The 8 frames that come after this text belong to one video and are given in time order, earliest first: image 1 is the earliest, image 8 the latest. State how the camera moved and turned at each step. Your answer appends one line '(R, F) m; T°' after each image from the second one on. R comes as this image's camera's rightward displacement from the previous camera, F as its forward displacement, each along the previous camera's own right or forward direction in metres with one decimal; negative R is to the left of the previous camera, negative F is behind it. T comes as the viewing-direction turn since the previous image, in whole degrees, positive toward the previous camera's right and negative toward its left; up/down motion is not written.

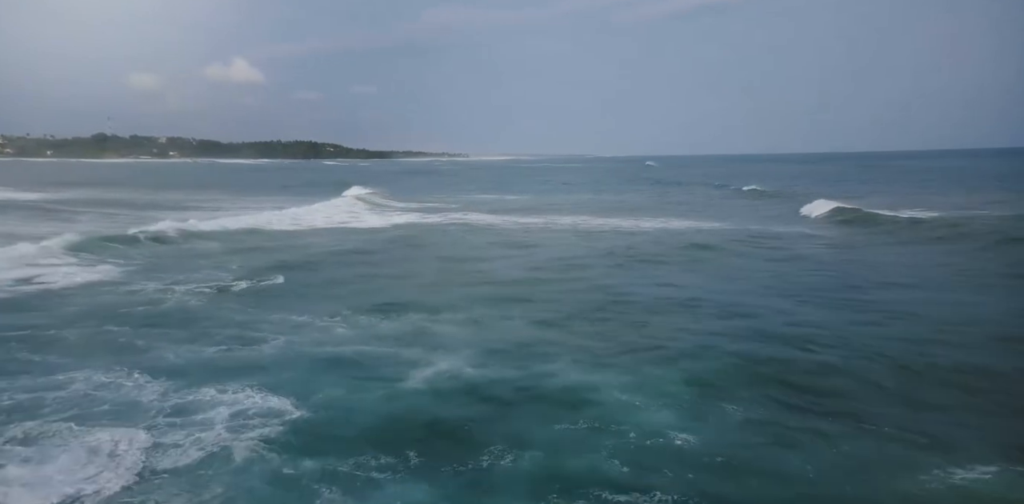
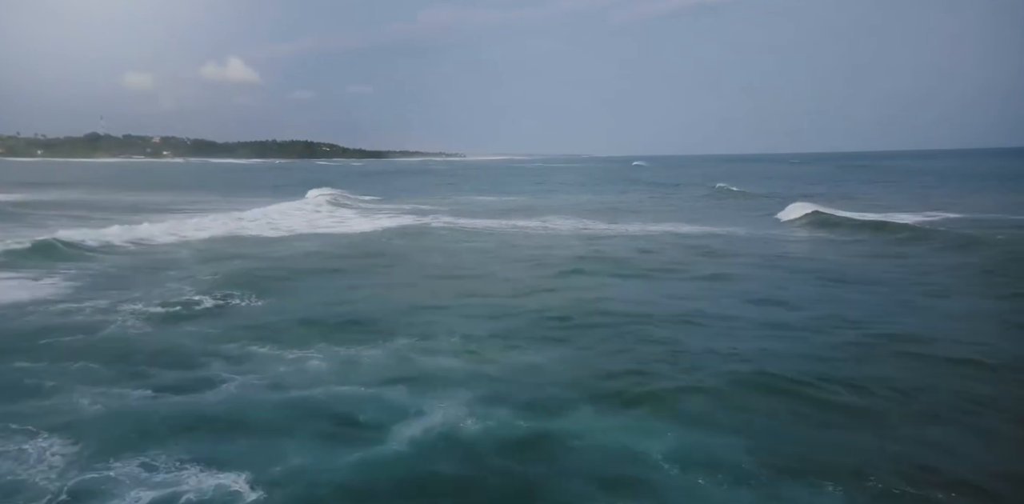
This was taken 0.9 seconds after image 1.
(-0.1, +1.4) m; 0°
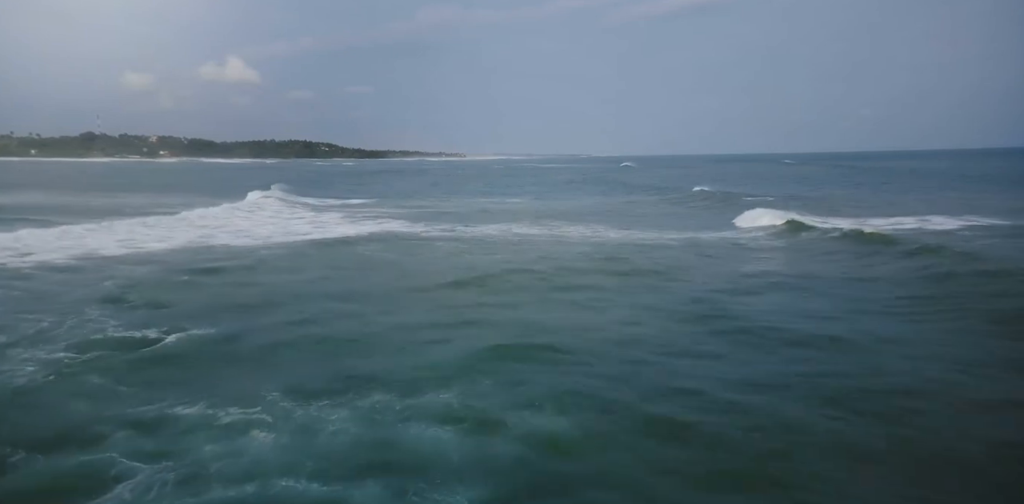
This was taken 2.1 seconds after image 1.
(-0.1, +1.8) m; 0°
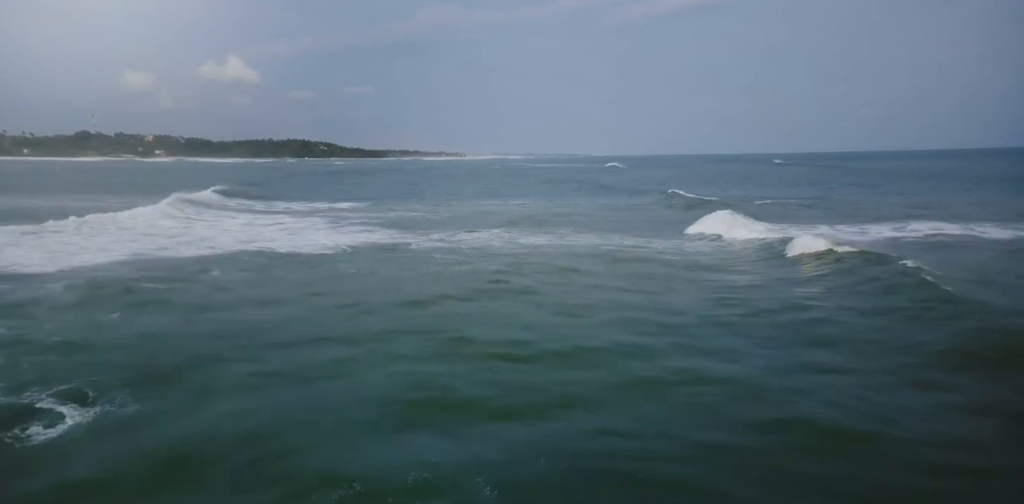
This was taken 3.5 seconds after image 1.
(-0.1, +2.2) m; 0°
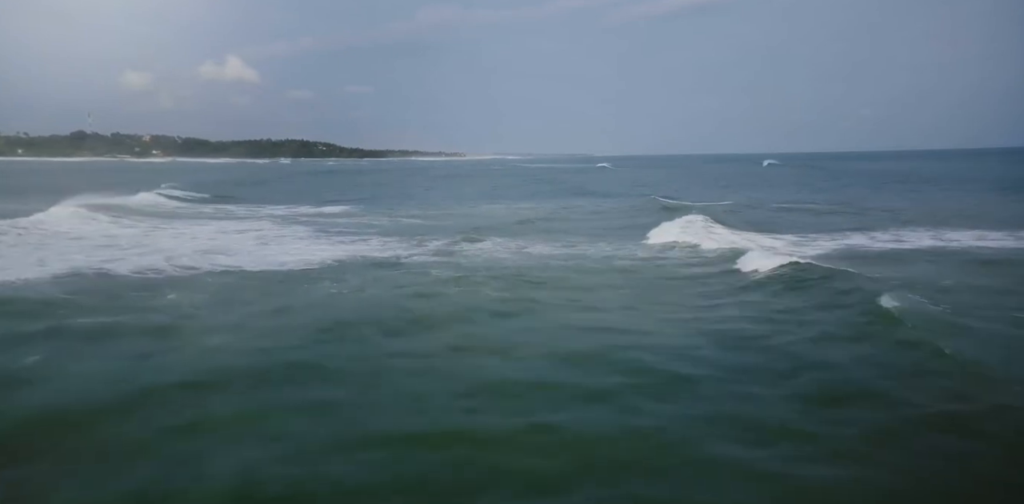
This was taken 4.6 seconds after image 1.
(-0.1, +1.8) m; 0°
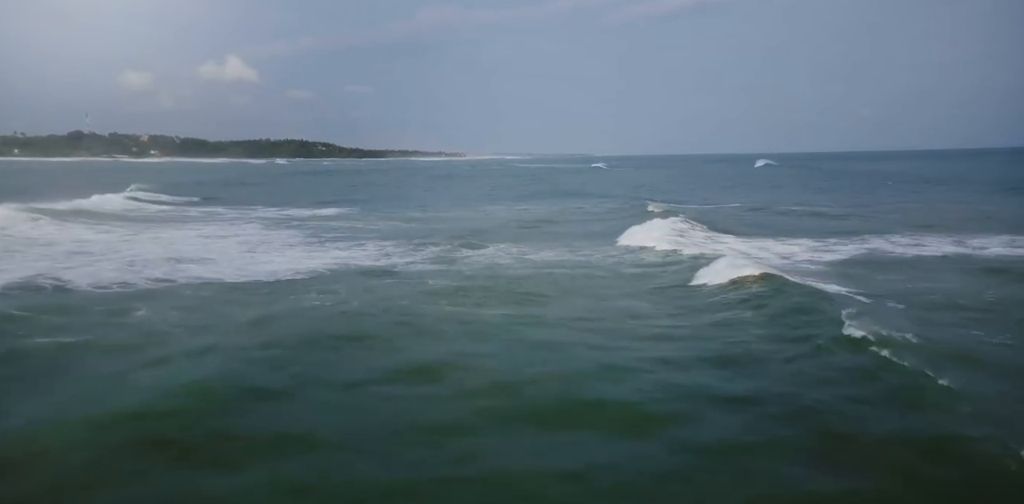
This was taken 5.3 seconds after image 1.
(-0.1, +1.0) m; 0°
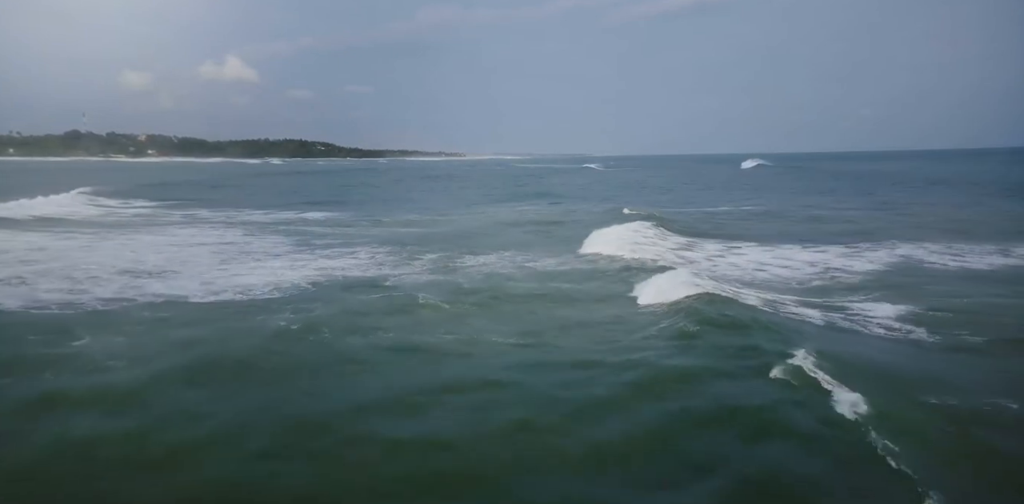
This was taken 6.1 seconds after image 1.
(-0.1, +1.2) m; 0°
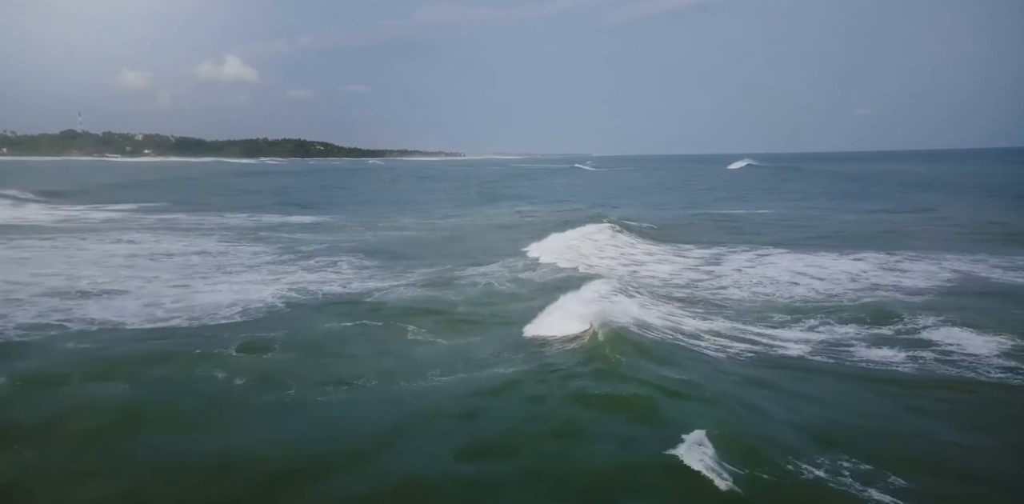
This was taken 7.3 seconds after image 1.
(-0.1, +1.4) m; 0°
